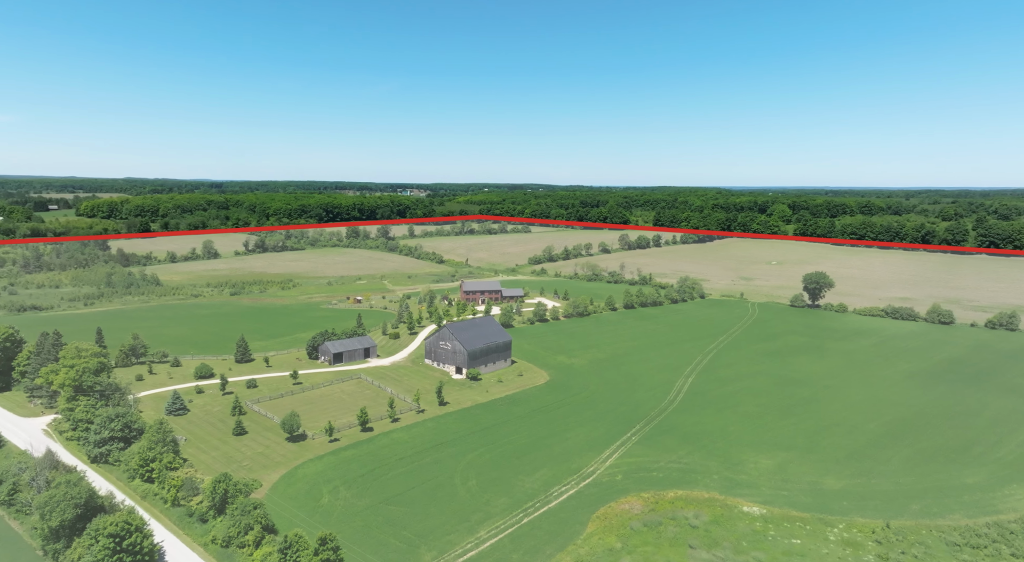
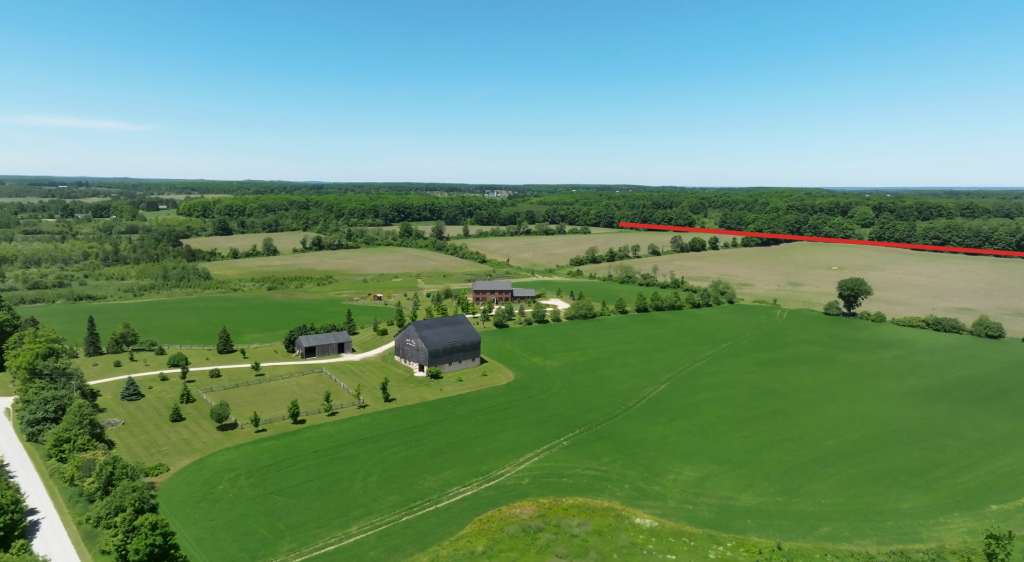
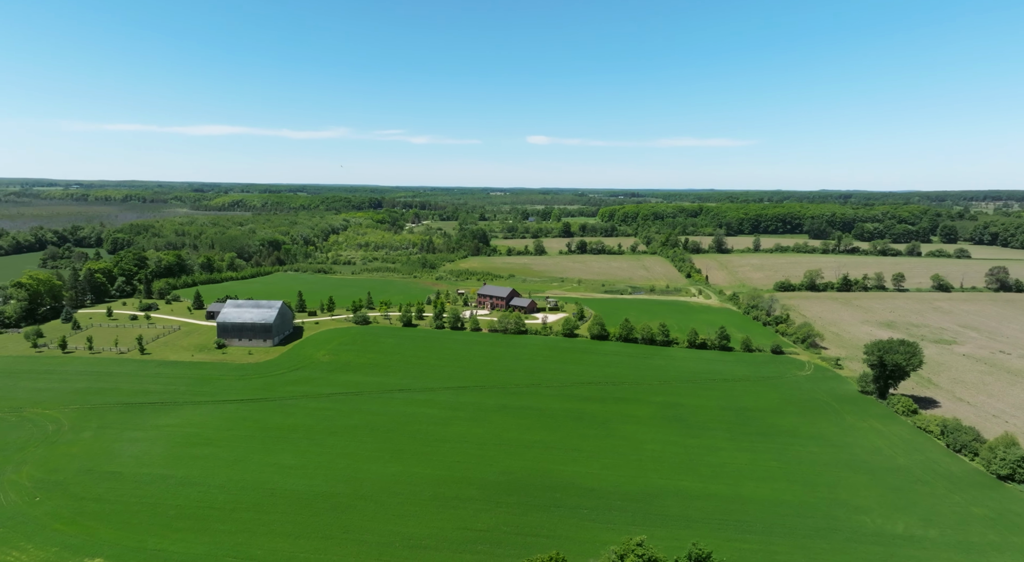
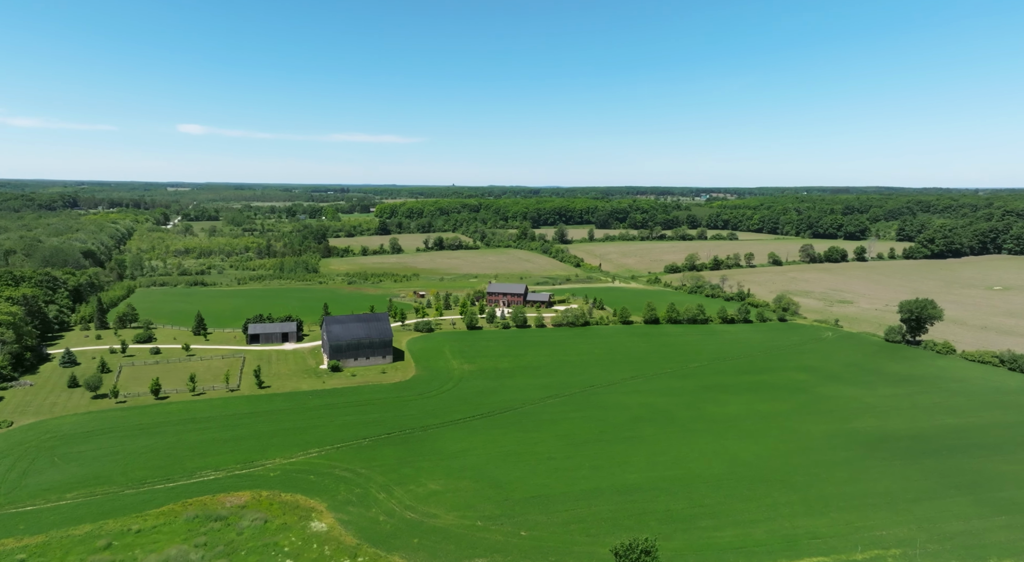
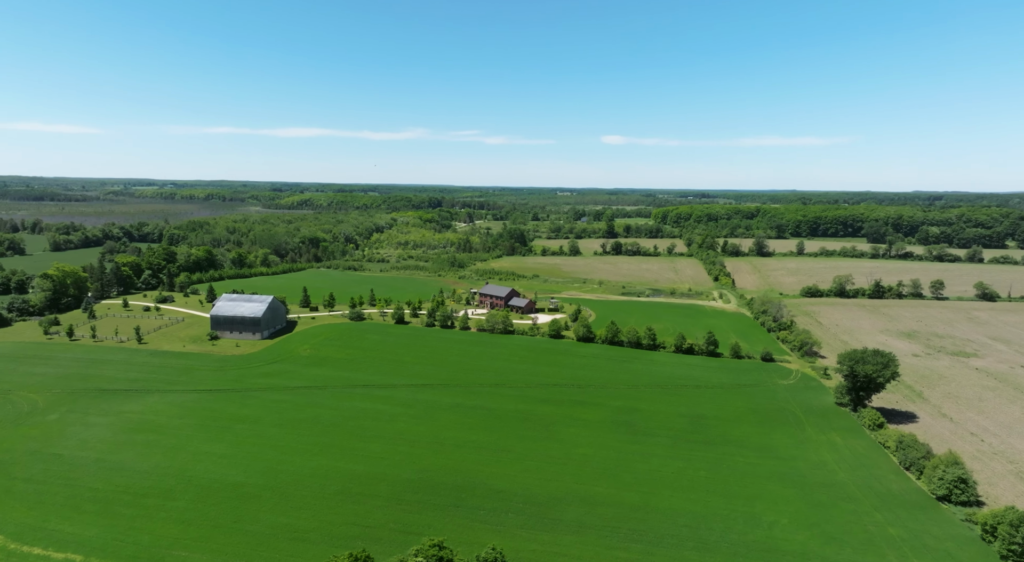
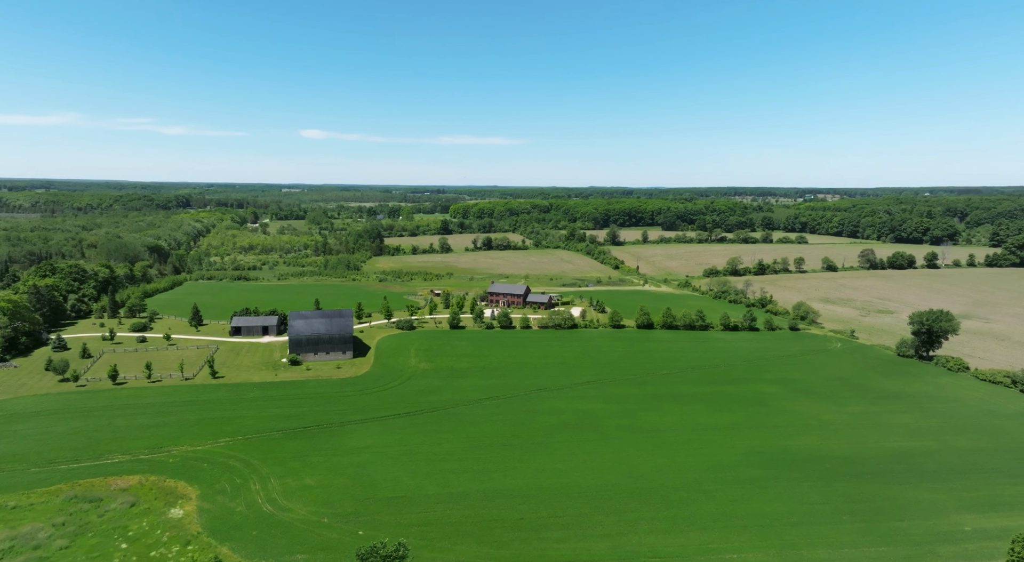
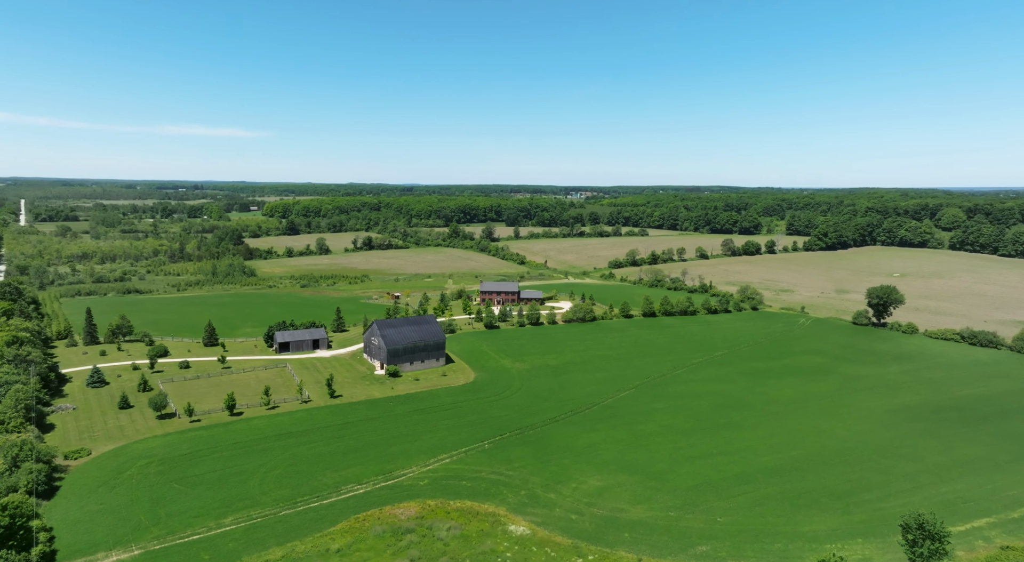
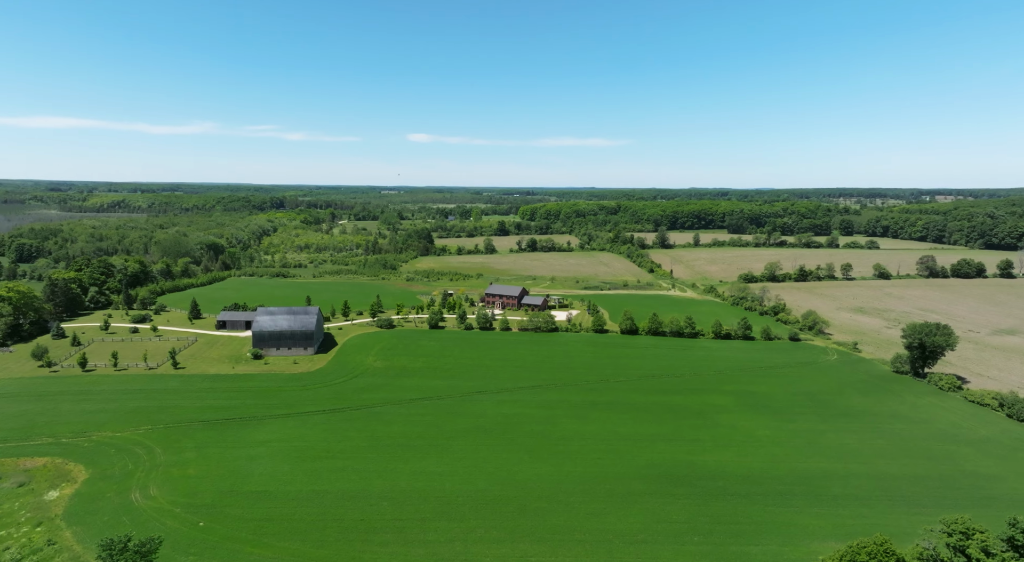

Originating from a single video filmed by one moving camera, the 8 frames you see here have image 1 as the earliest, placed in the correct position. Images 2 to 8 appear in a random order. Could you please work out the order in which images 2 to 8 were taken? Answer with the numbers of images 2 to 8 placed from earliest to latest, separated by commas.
2, 7, 4, 6, 8, 3, 5
